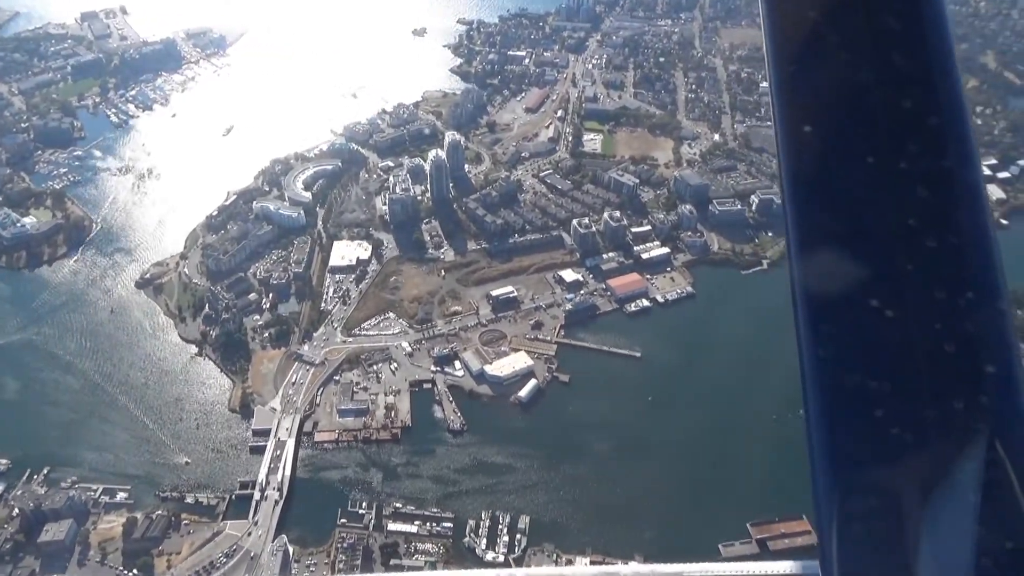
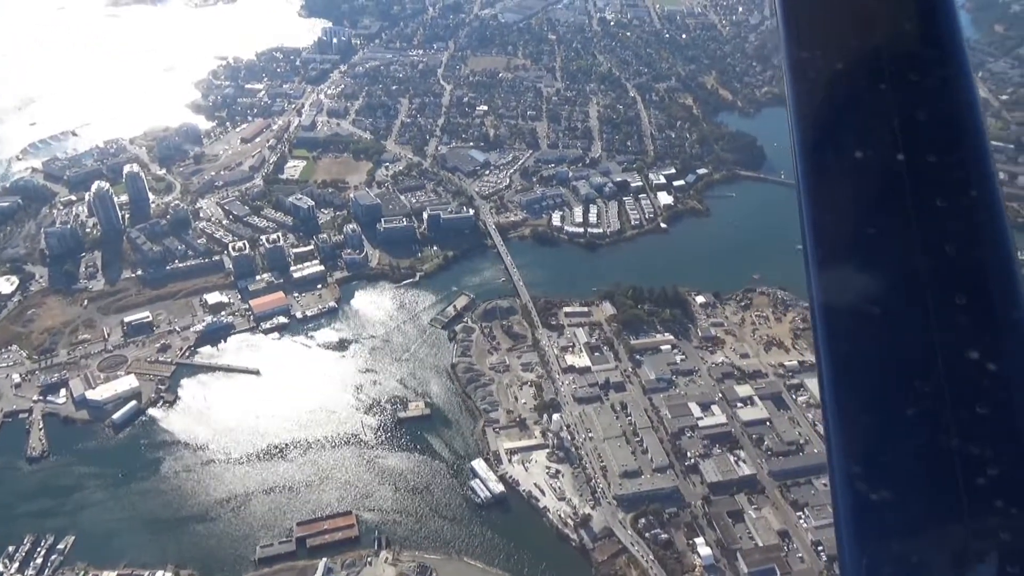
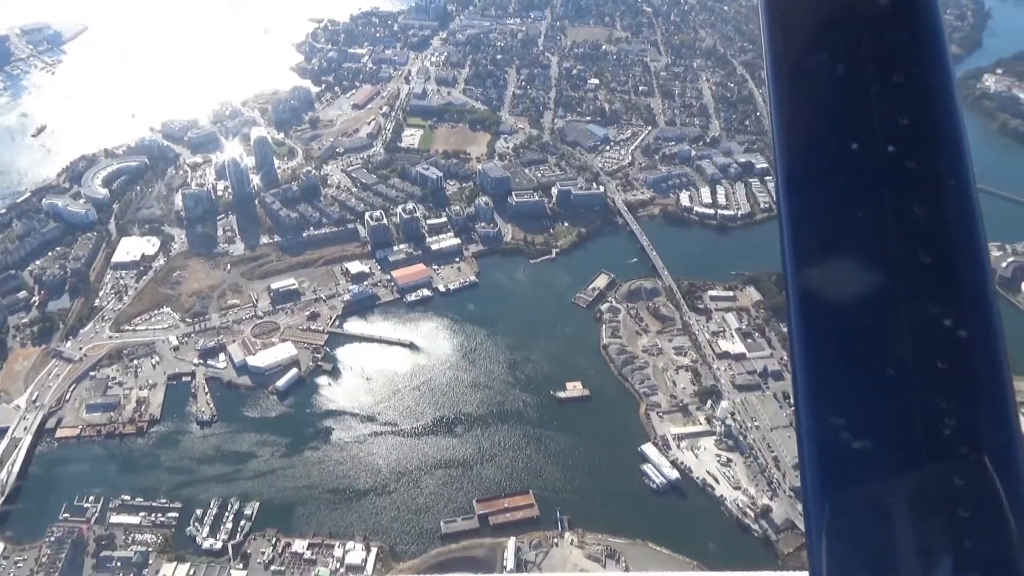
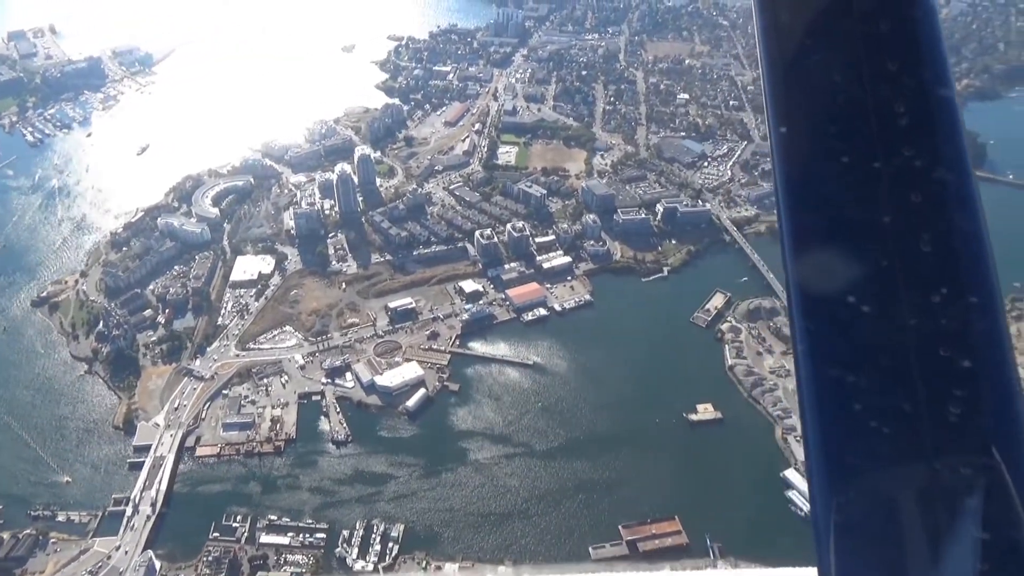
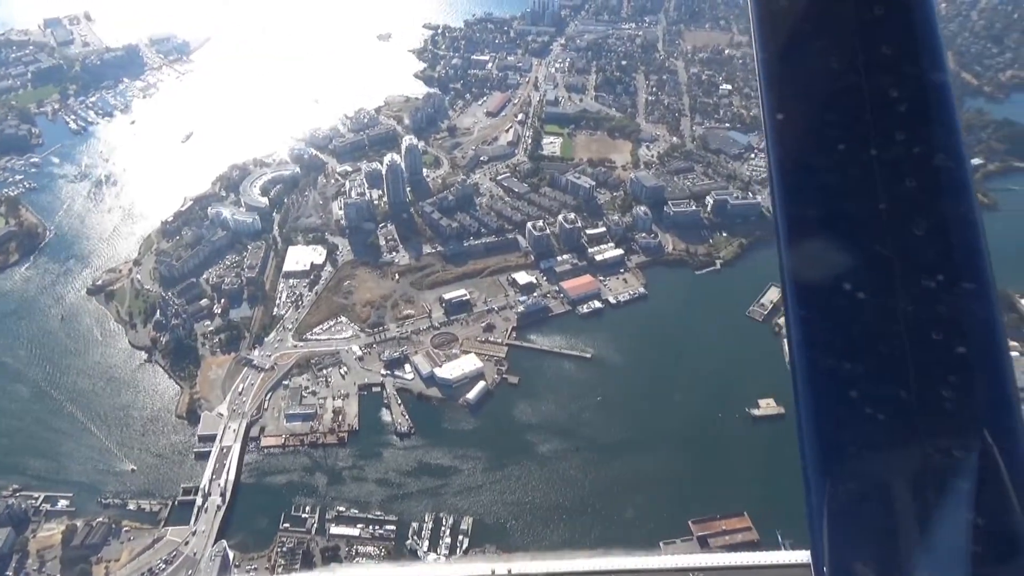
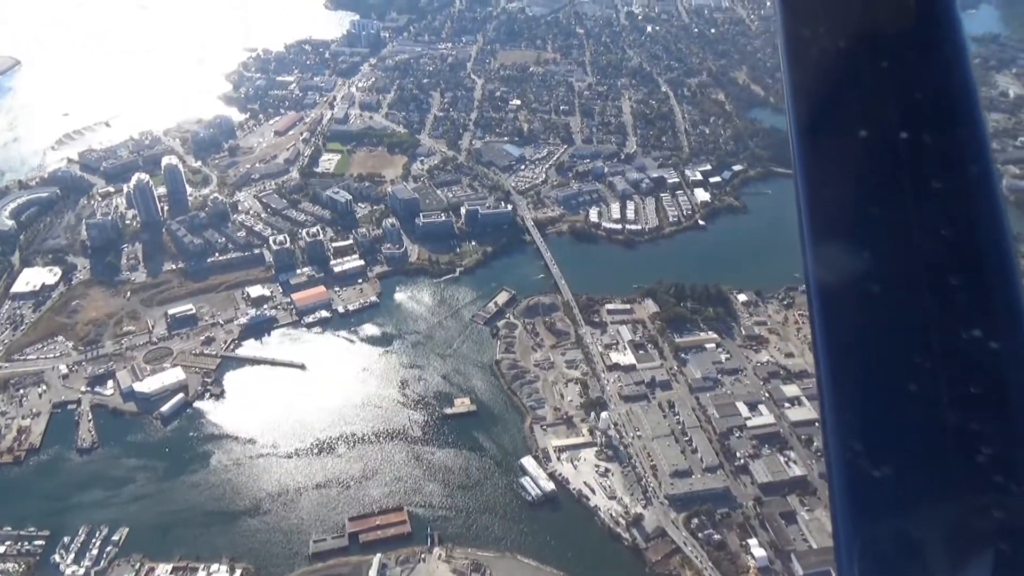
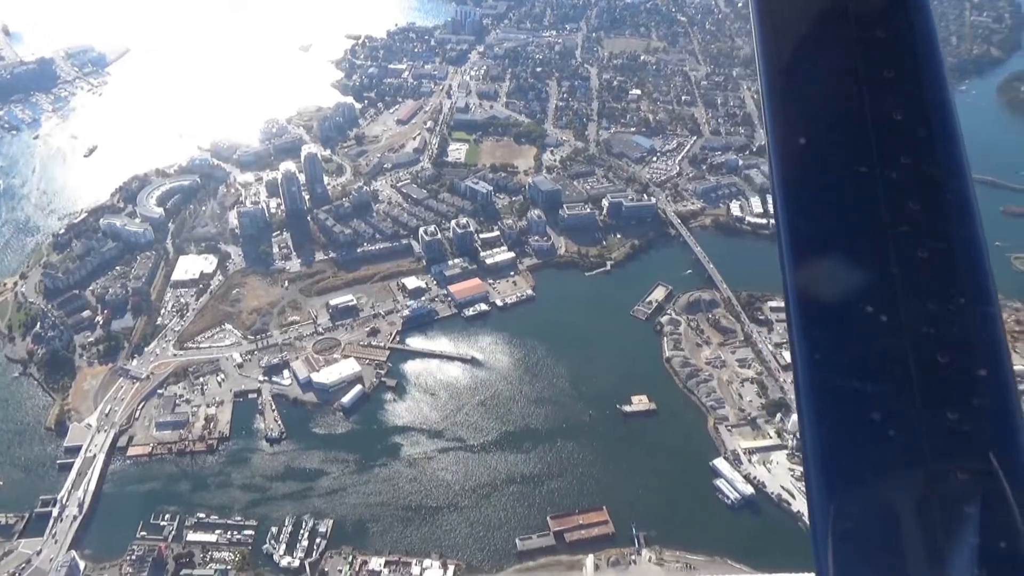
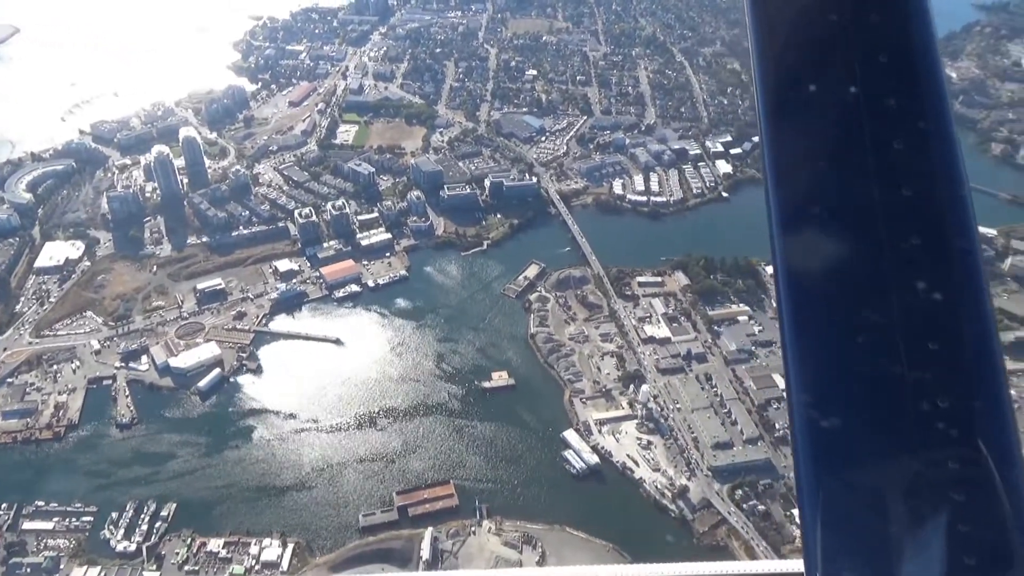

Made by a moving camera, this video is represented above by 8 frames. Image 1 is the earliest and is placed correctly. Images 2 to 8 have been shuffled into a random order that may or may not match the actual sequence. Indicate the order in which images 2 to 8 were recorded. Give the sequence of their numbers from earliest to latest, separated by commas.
5, 4, 7, 3, 8, 6, 2
